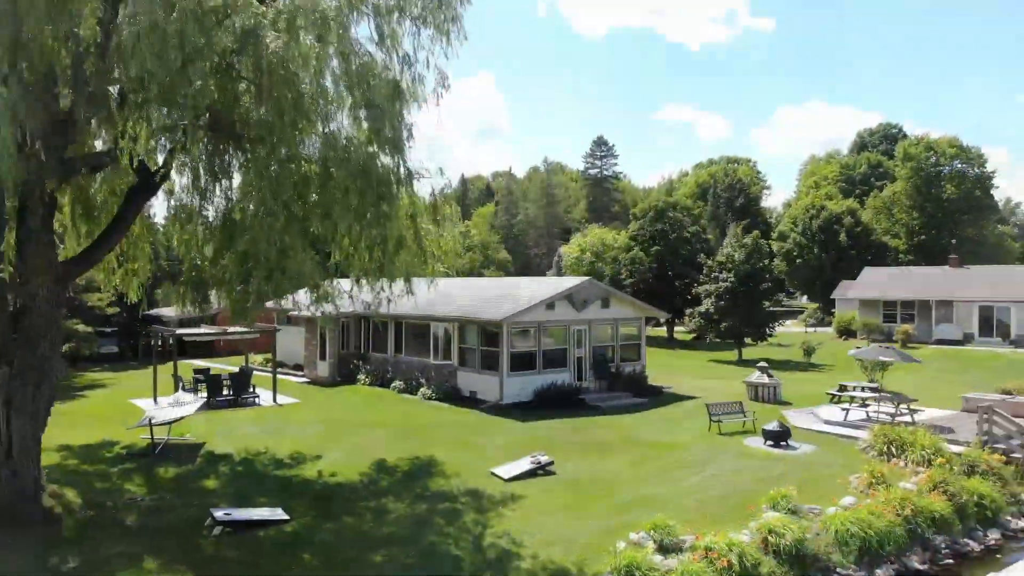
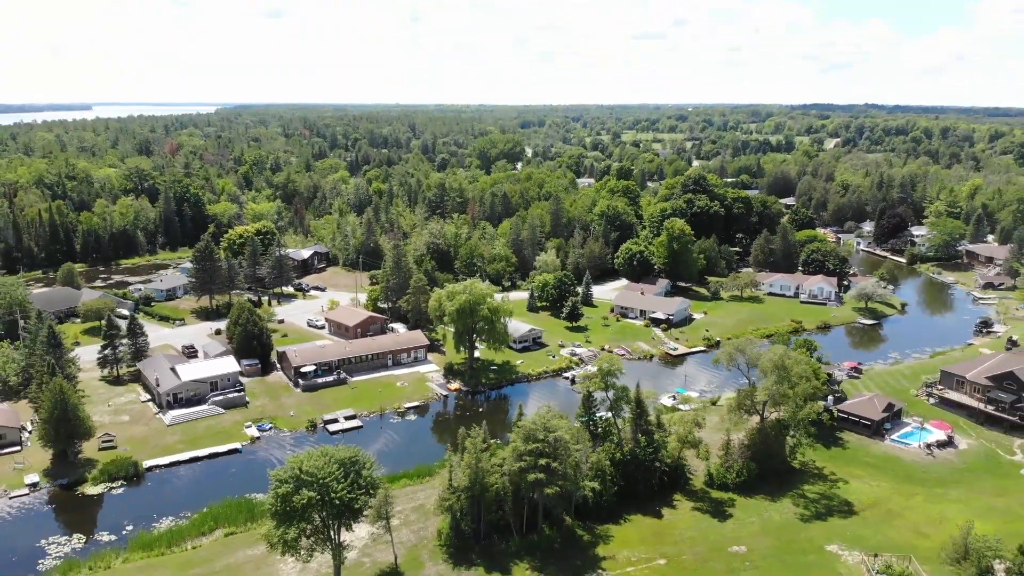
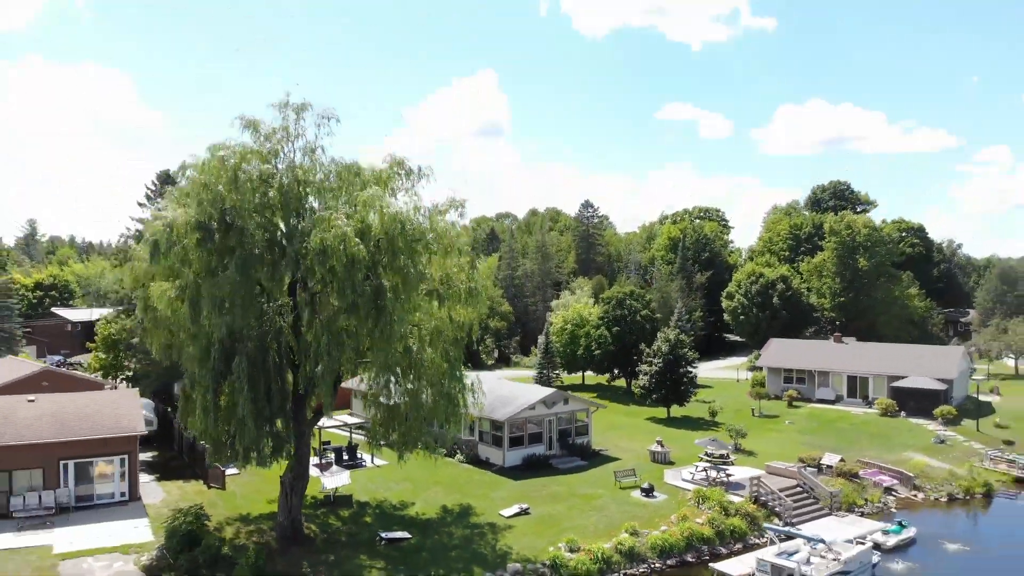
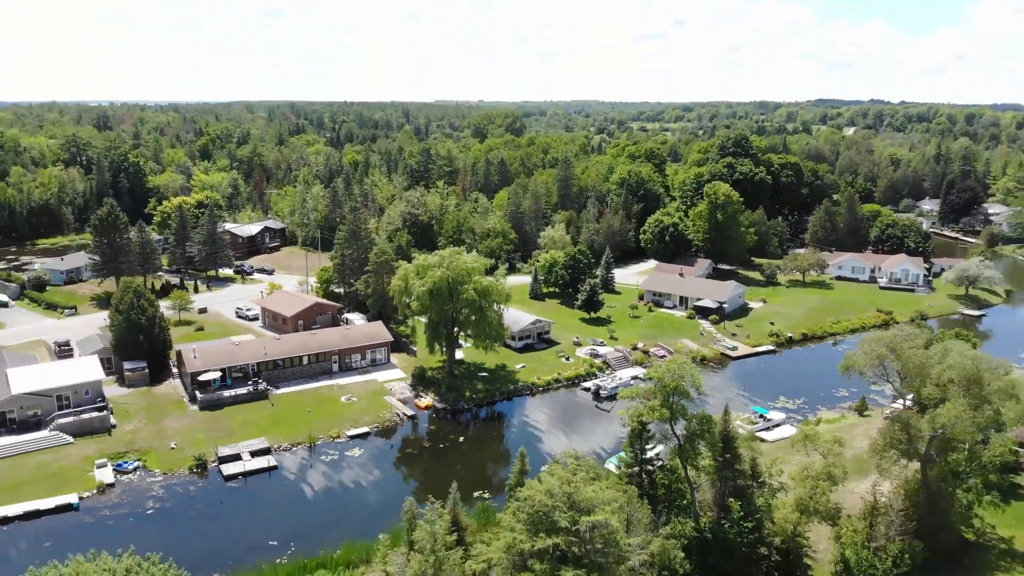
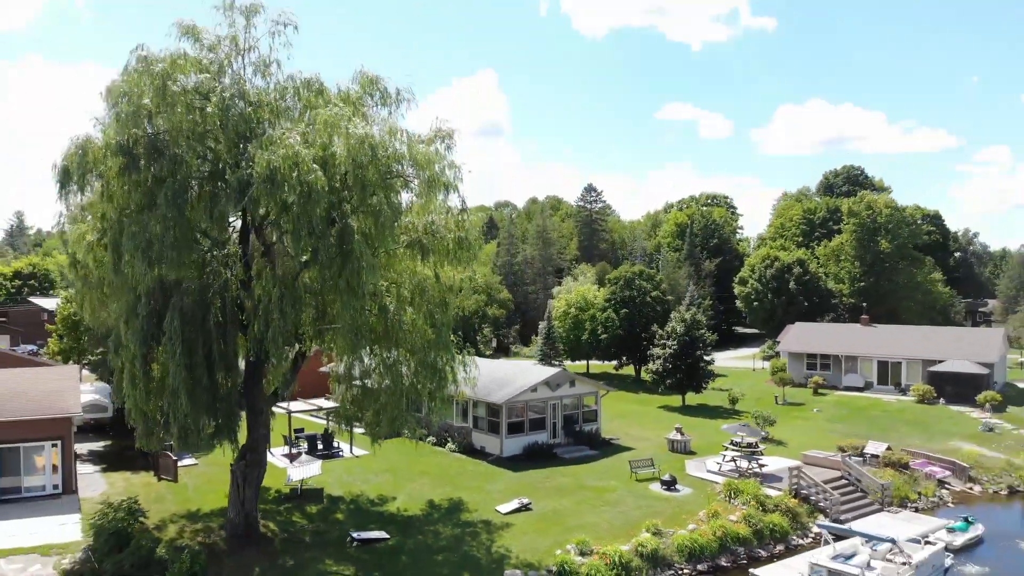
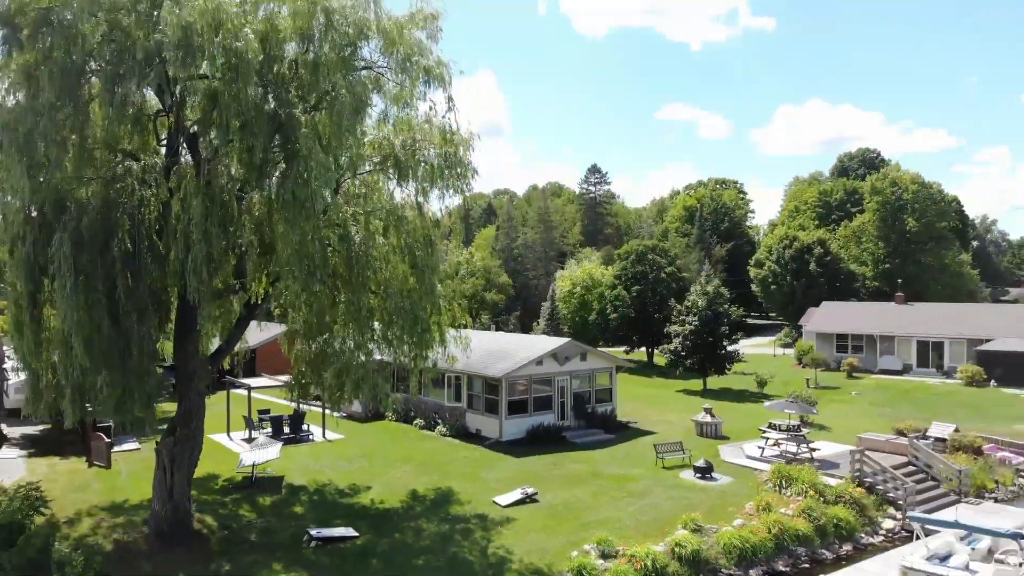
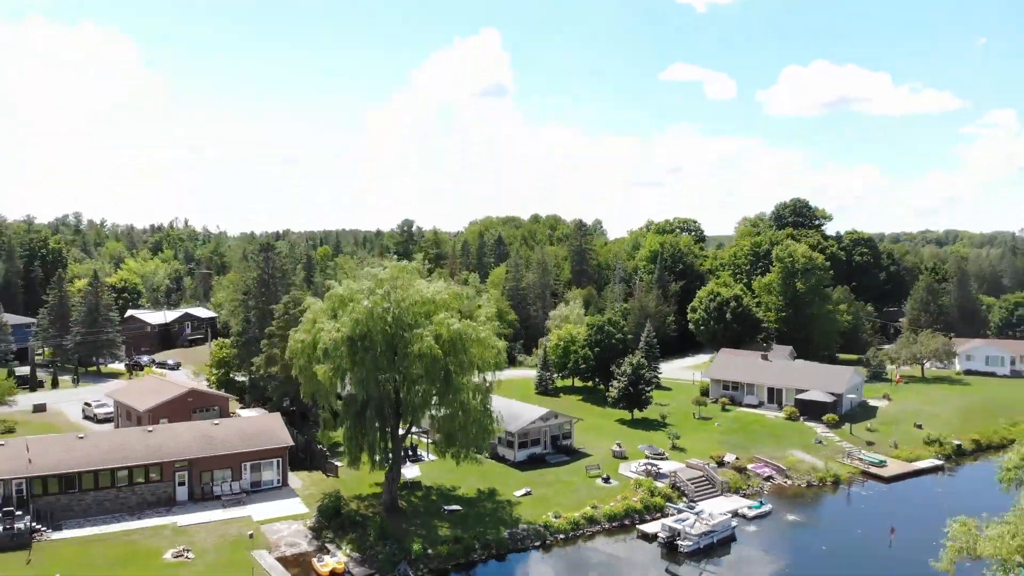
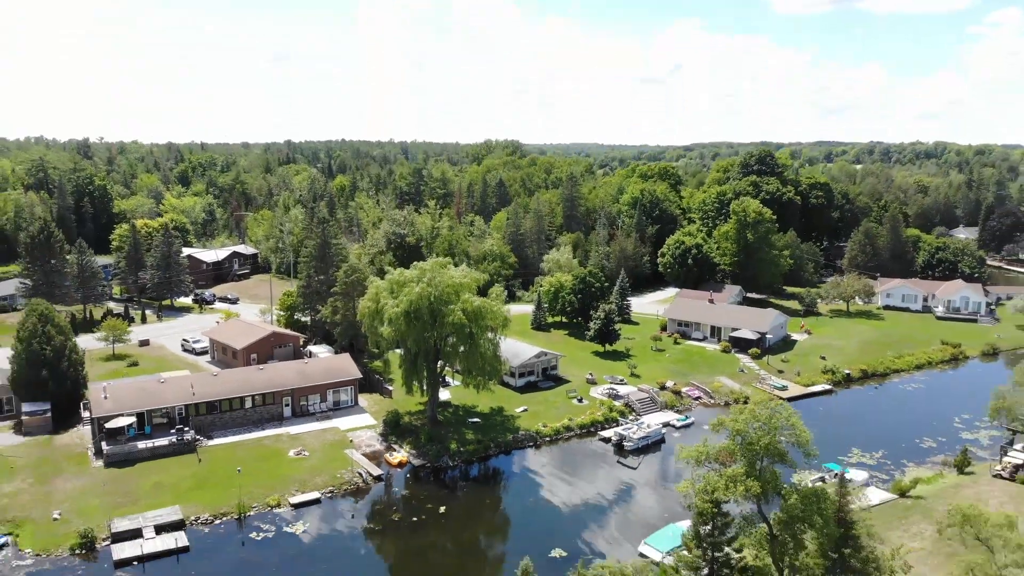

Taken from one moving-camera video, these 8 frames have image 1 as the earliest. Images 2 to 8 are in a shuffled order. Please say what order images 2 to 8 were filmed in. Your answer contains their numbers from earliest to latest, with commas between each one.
6, 5, 3, 7, 8, 4, 2
